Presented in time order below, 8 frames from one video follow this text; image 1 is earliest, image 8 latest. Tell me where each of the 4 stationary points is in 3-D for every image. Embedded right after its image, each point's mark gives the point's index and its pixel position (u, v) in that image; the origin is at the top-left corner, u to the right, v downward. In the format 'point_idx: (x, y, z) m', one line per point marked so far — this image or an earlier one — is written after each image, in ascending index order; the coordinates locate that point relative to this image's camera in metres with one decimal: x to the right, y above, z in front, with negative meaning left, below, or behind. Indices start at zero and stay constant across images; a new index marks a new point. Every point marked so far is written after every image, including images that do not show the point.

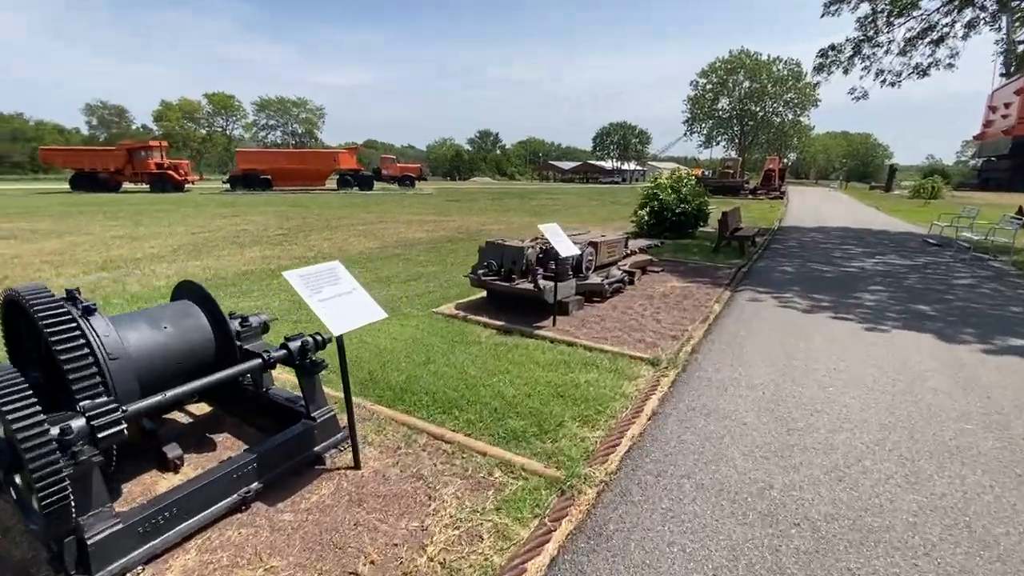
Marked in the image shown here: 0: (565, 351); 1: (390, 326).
0: (+0.6, -0.7, +5.6) m
1: (-1.6, -0.5, +6.4) m
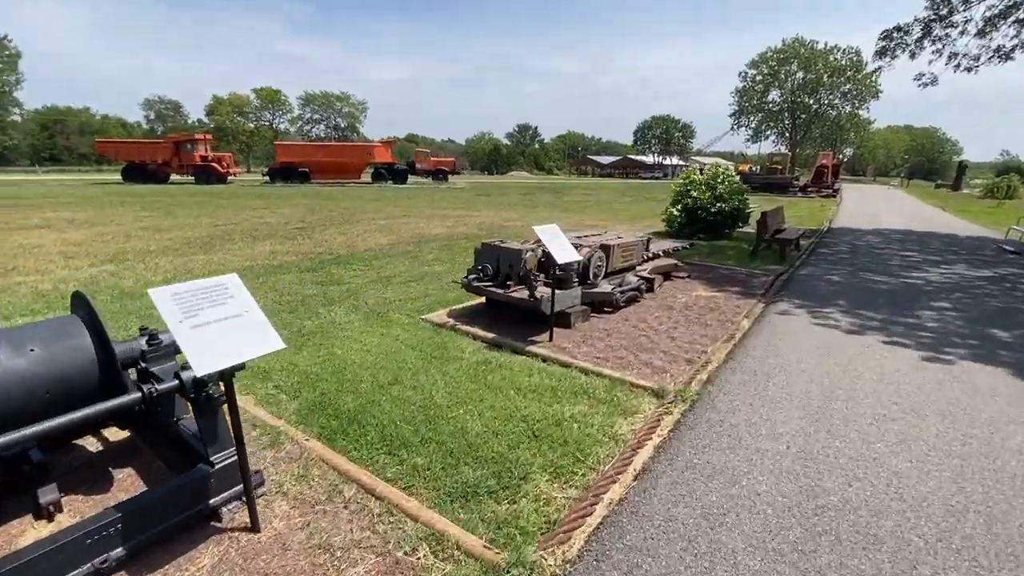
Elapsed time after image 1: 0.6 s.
0: (+0.4, -0.9, +4.9) m
1: (-1.7, -0.6, +5.8) m
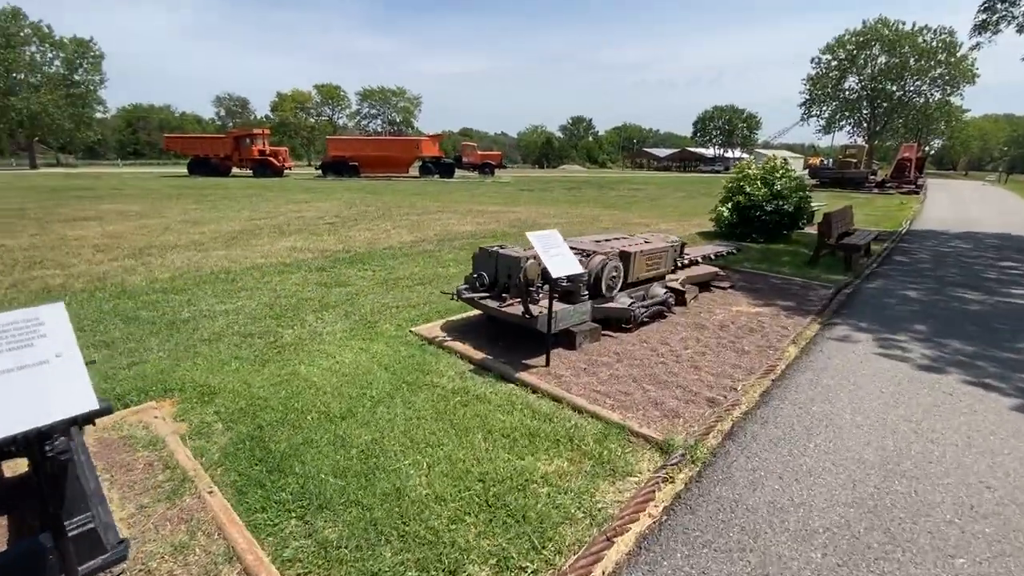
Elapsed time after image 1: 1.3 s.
0: (+0.2, -1.0, +4.0) m
1: (-1.8, -0.7, +5.2) m
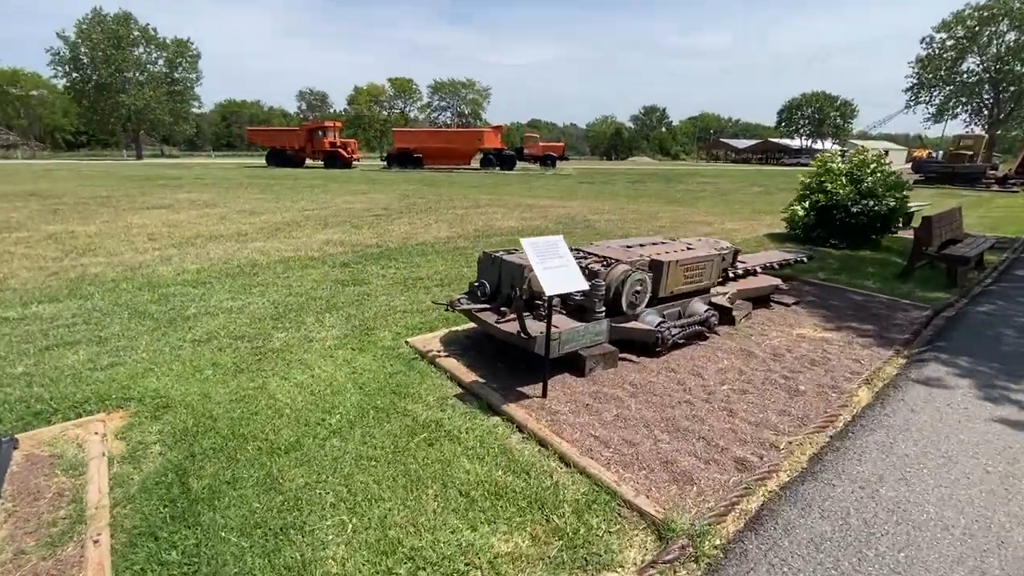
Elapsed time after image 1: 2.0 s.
0: (0.0, -1.2, +3.3) m
1: (-1.8, -0.7, +4.7) m
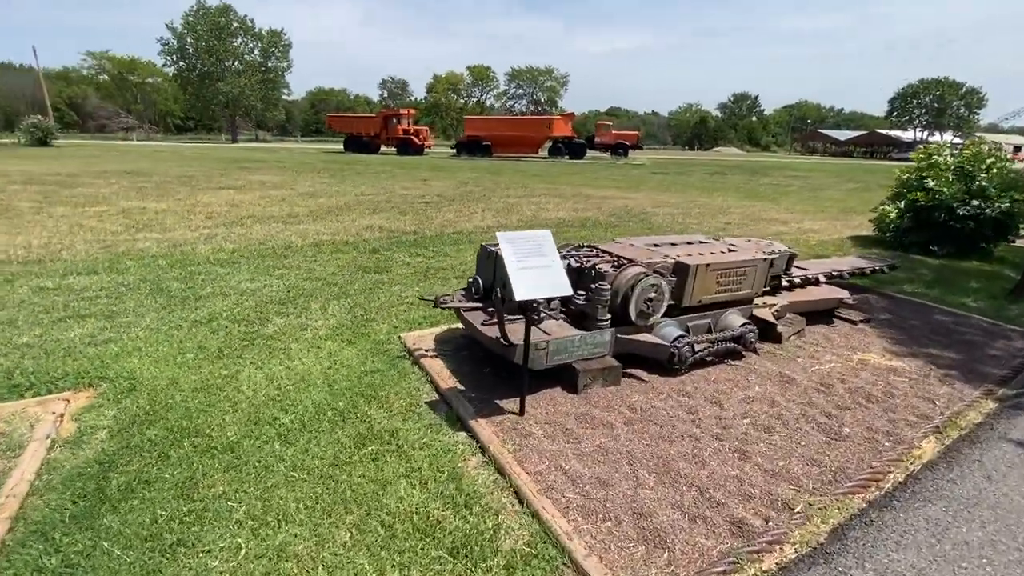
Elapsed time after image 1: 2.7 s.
0: (-0.3, -1.2, +2.9) m
1: (-1.9, -0.6, +4.5) m
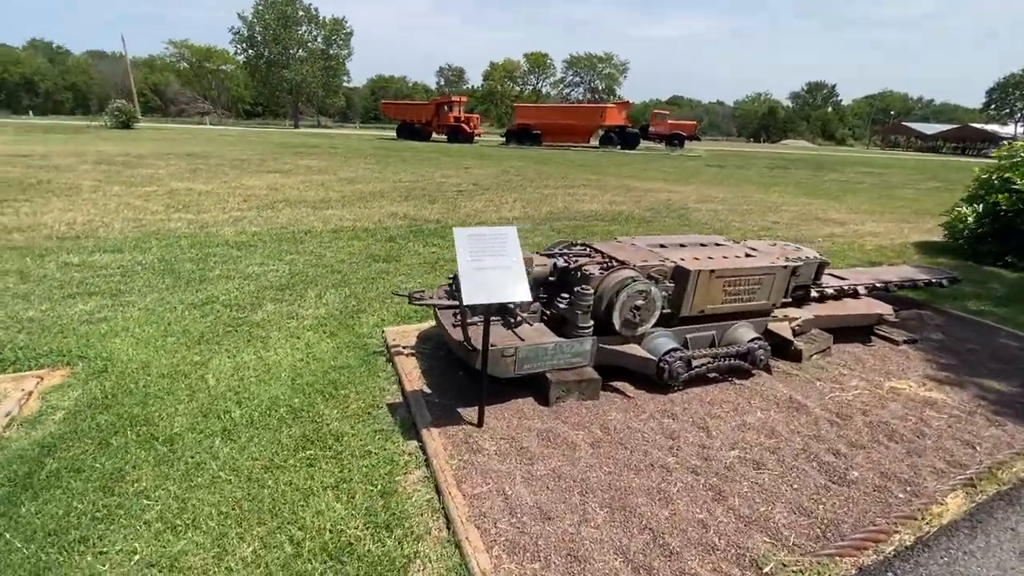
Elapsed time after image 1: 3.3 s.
0: (-0.7, -1.2, +2.6) m
1: (-2.0, -0.5, +4.4) m
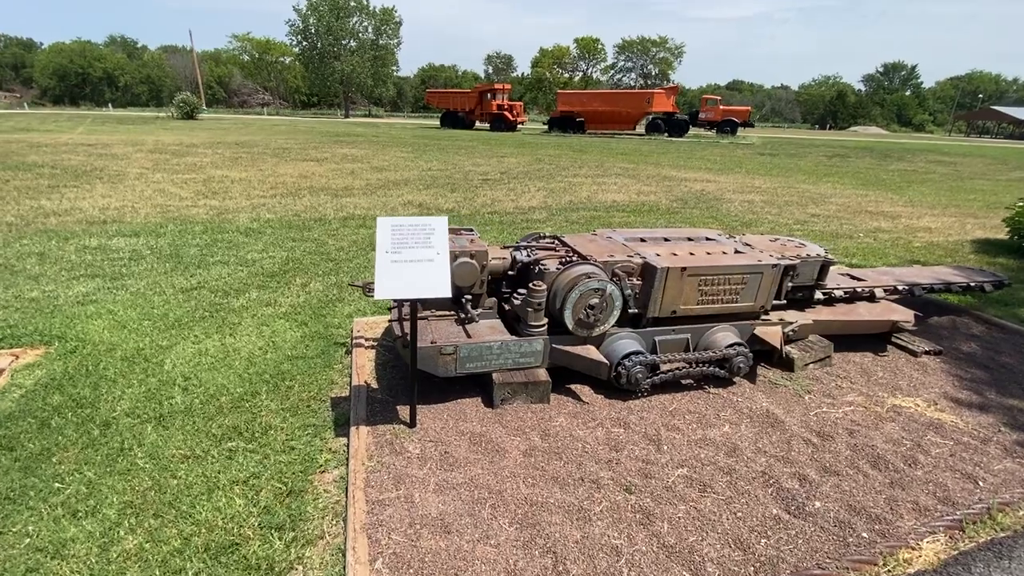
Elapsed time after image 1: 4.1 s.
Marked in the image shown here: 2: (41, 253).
0: (-1.2, -1.2, +2.5) m
1: (-2.3, -0.4, +4.4) m
2: (-6.1, +0.5, +6.3) m
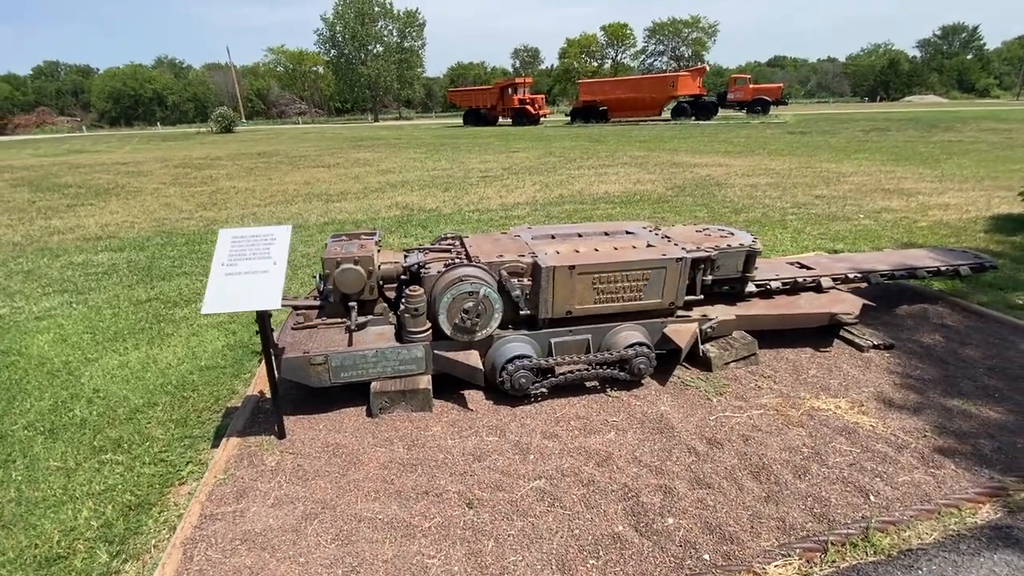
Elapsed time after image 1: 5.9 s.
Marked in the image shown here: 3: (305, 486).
0: (-2.0, -1.3, +2.6) m
1: (-3.1, -0.5, +4.6) m
2: (-6.7, +0.2, +6.8) m
3: (-1.1, -1.1, +2.7) m
